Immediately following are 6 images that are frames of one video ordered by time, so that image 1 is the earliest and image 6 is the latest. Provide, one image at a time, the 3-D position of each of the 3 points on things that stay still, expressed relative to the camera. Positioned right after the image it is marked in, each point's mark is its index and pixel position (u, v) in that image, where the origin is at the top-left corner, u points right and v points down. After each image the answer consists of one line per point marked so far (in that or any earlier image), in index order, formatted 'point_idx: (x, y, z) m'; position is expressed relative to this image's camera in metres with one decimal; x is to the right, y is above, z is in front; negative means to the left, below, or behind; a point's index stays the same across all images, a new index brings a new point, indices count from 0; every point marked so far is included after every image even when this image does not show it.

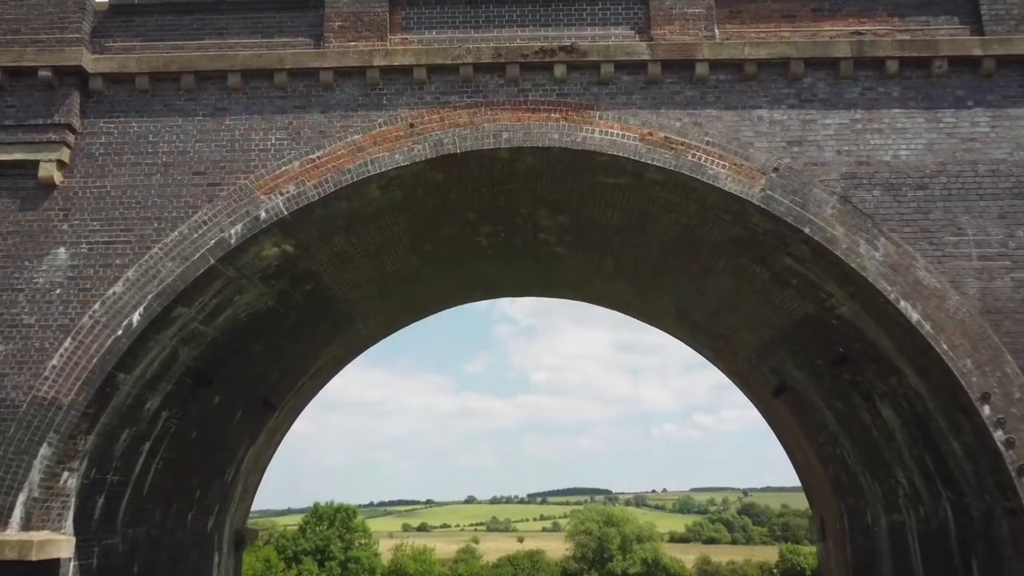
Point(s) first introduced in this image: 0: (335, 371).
0: (-3.0, -1.4, +13.6) m
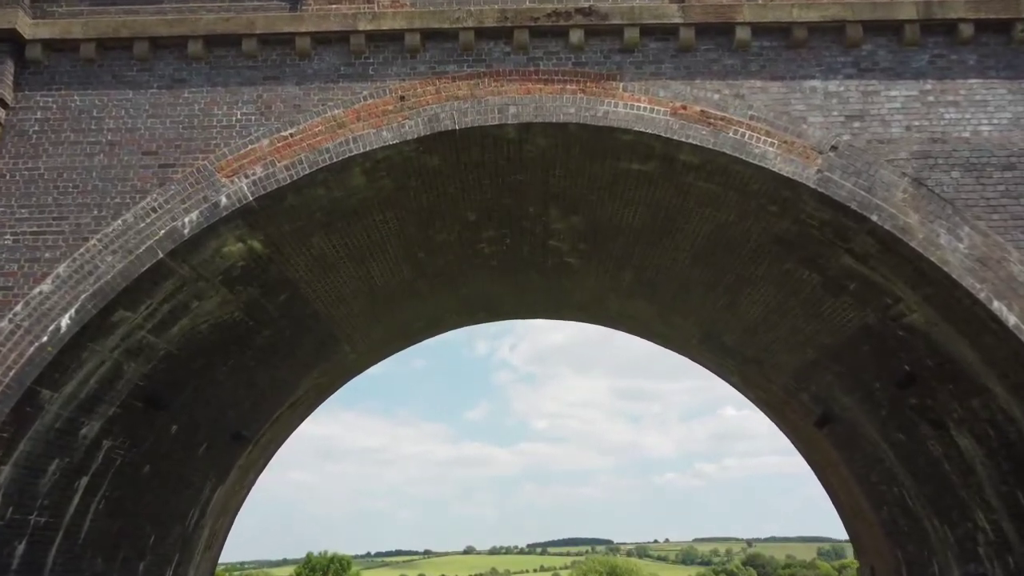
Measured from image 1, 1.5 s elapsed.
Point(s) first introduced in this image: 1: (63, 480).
0: (-2.9, -1.7, +12.1) m
1: (-4.2, -1.8, +7.5) m
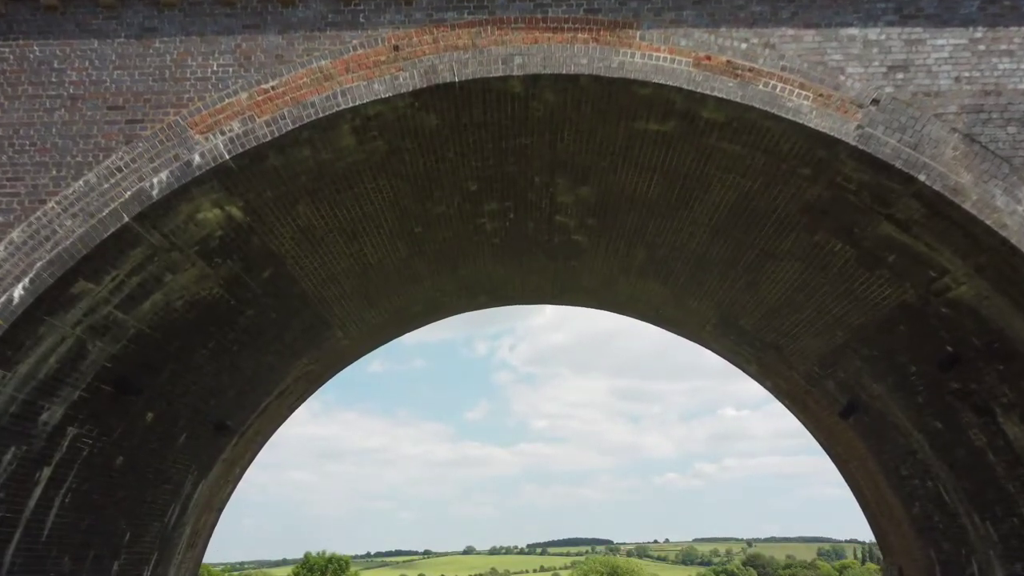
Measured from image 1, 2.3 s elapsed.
0: (-2.9, -1.5, +11.4) m
1: (-4.2, -1.5, +6.8) m
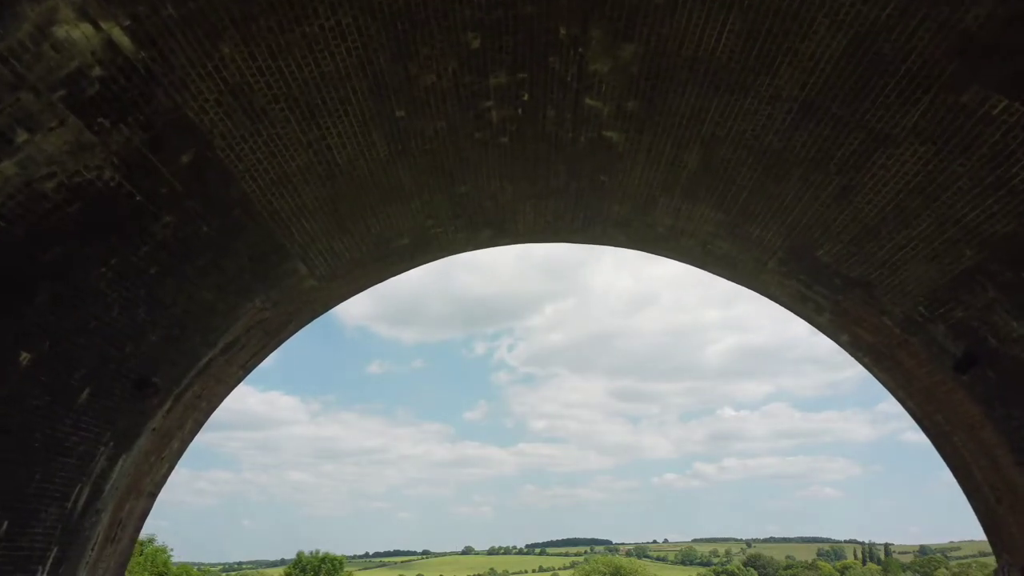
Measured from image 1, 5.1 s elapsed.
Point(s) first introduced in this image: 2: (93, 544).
0: (-2.8, -0.7, +9.1) m
1: (-4.0, -0.8, +4.5) m
2: (-4.1, -2.5, +7.8) m
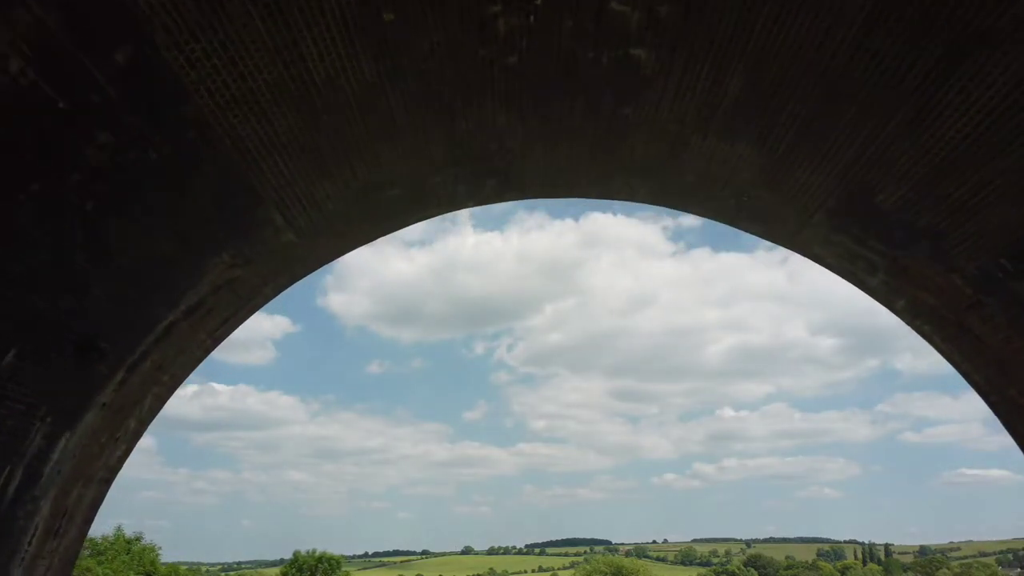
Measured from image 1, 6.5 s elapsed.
0: (-2.7, -0.3, +8.0) m
1: (-4.0, -0.3, +3.4) m
2: (-4.0, -2.1, +6.7) m
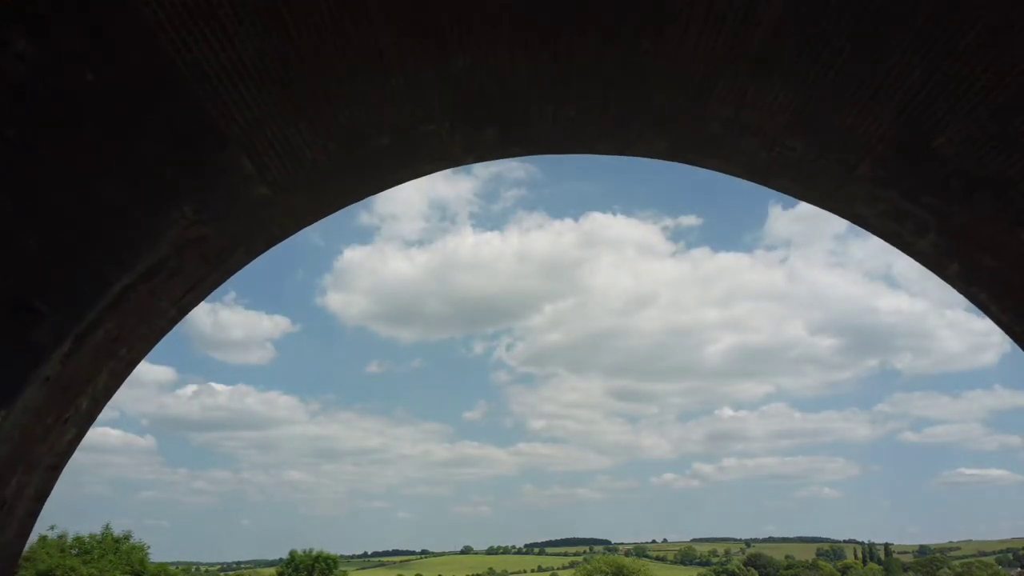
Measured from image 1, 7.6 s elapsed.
0: (-2.7, +0.1, +7.1) m
1: (-3.9, 0.0, +2.5) m
2: (-4.0, -1.7, +5.8) m
